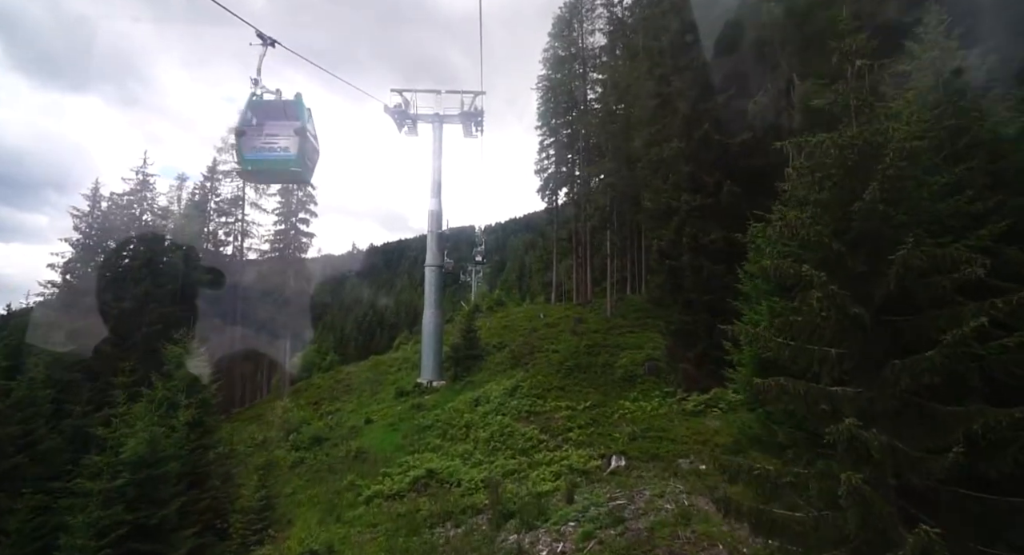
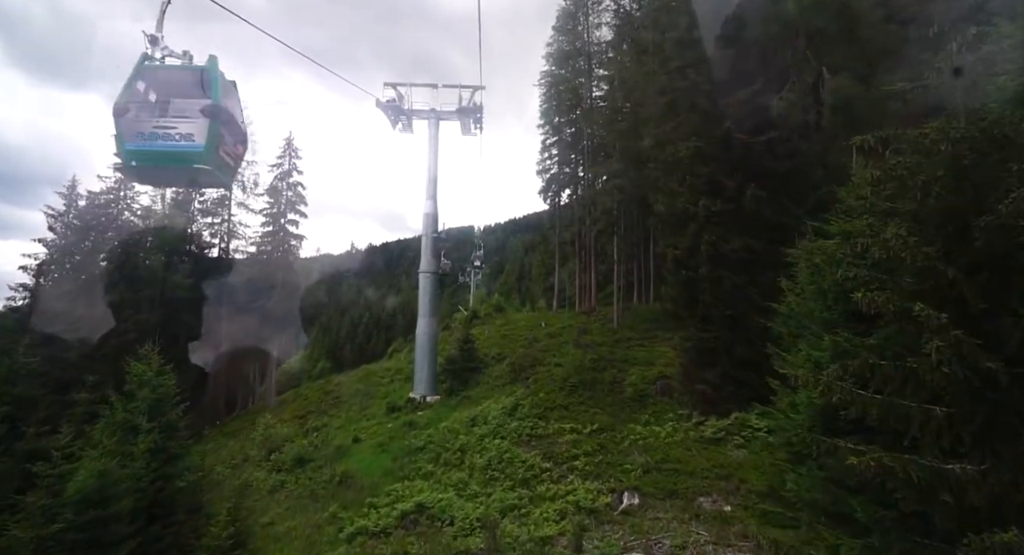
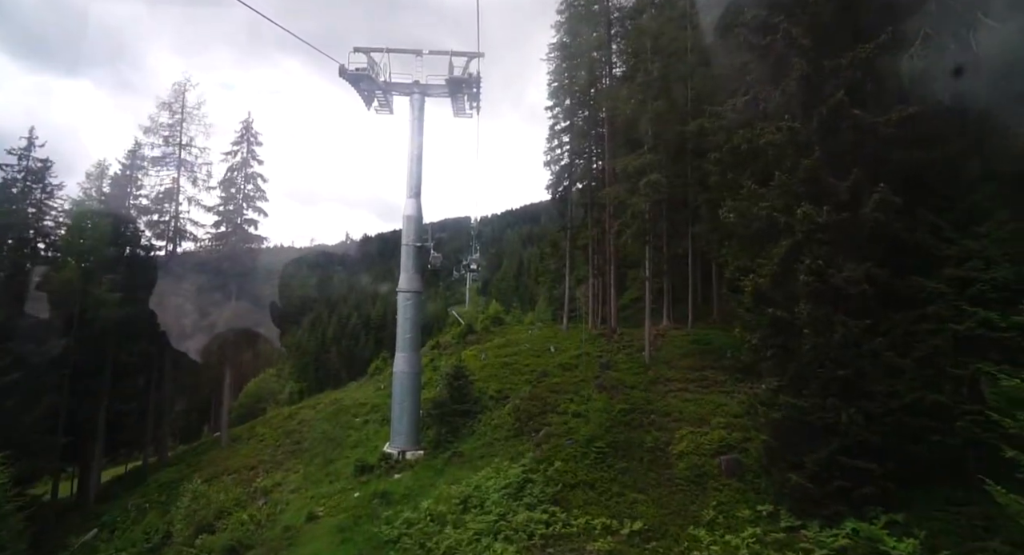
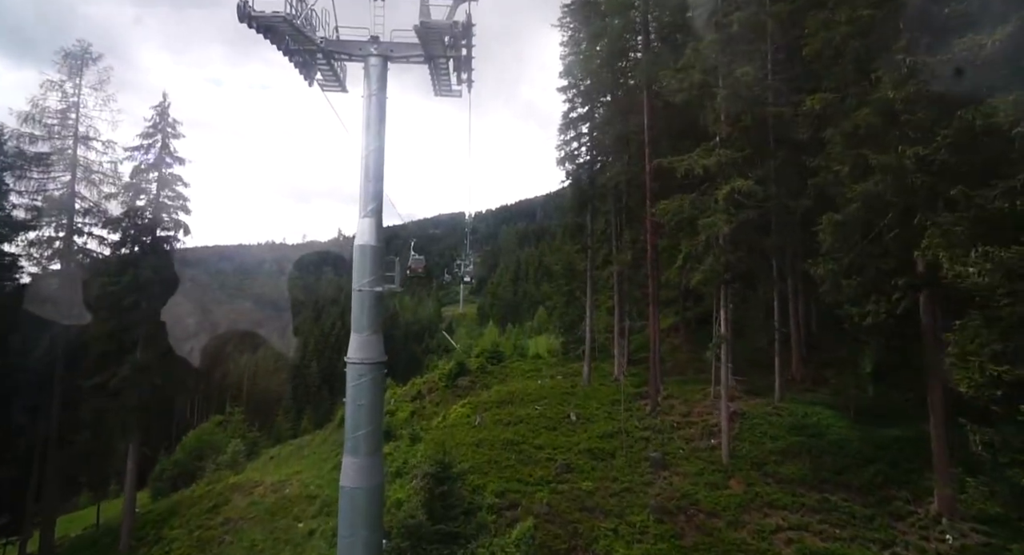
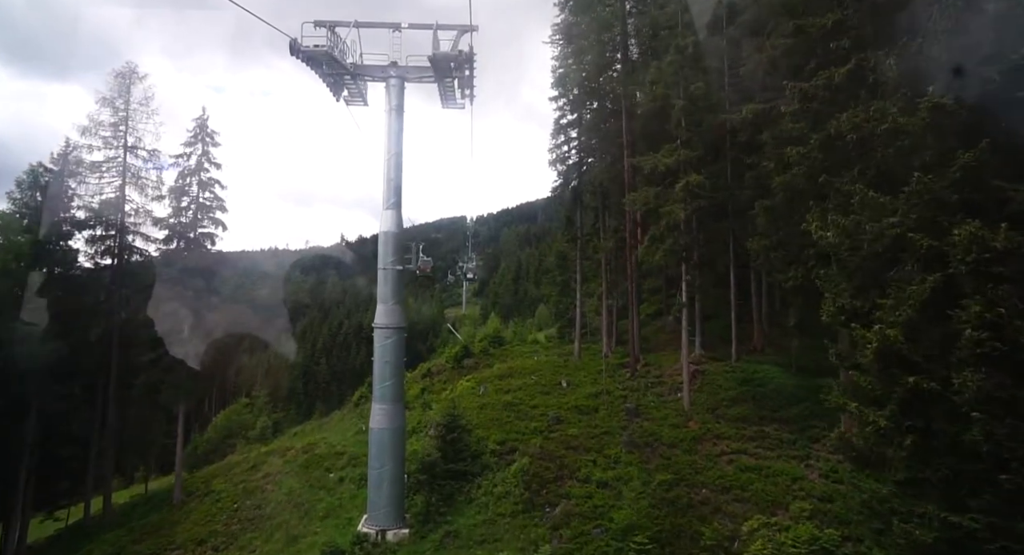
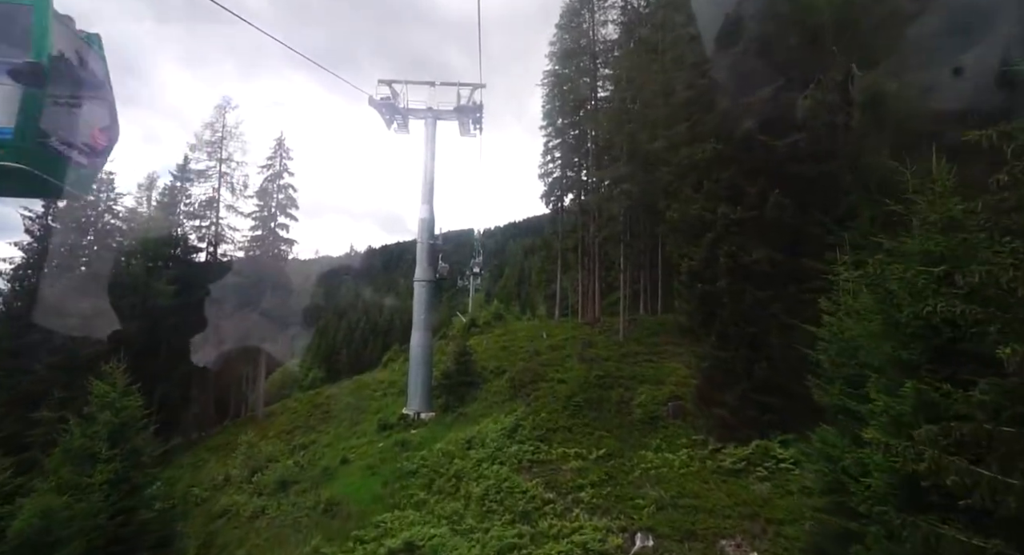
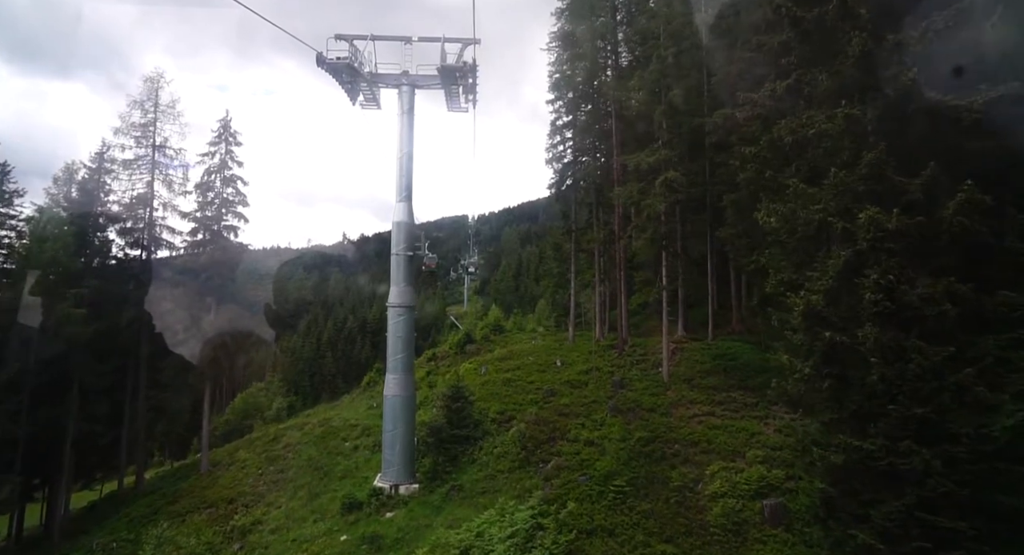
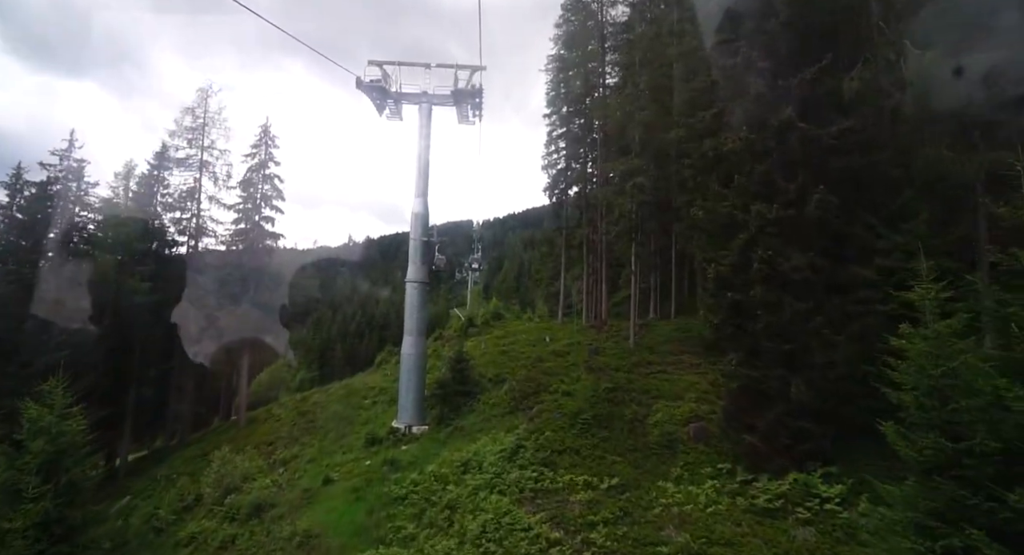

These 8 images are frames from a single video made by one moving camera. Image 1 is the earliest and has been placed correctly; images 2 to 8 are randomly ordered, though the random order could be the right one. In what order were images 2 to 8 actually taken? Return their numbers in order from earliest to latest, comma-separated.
2, 6, 8, 3, 7, 5, 4
